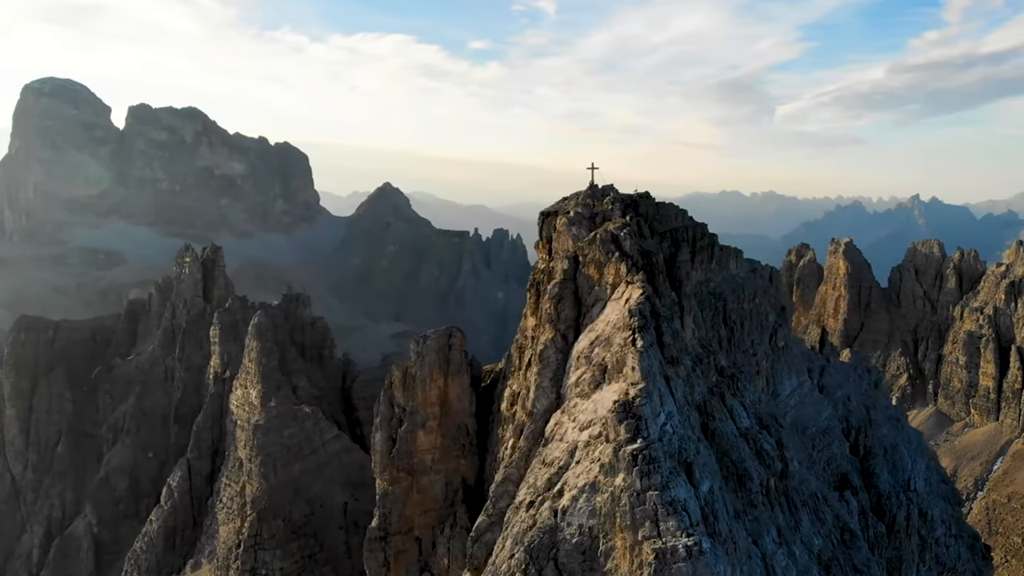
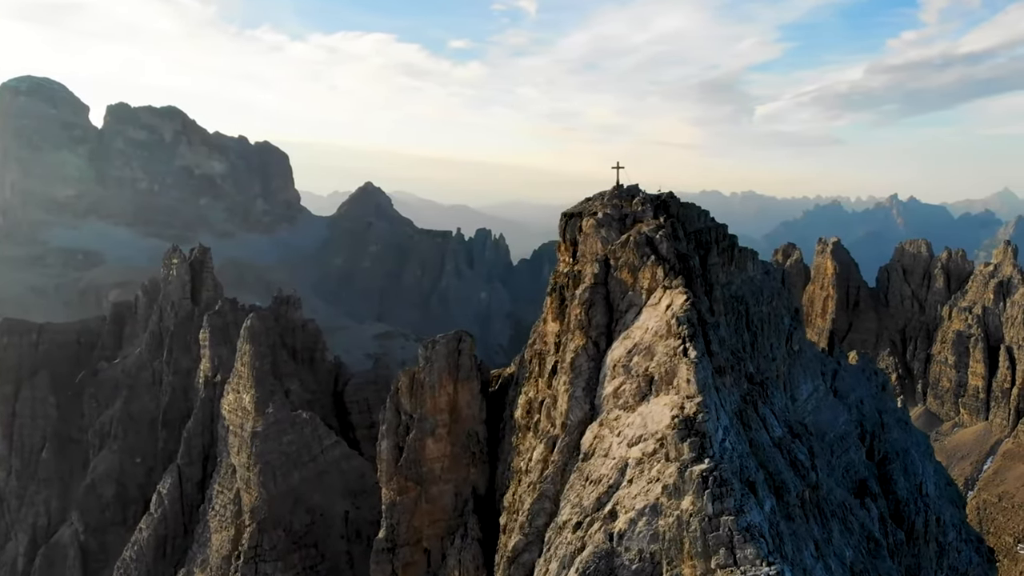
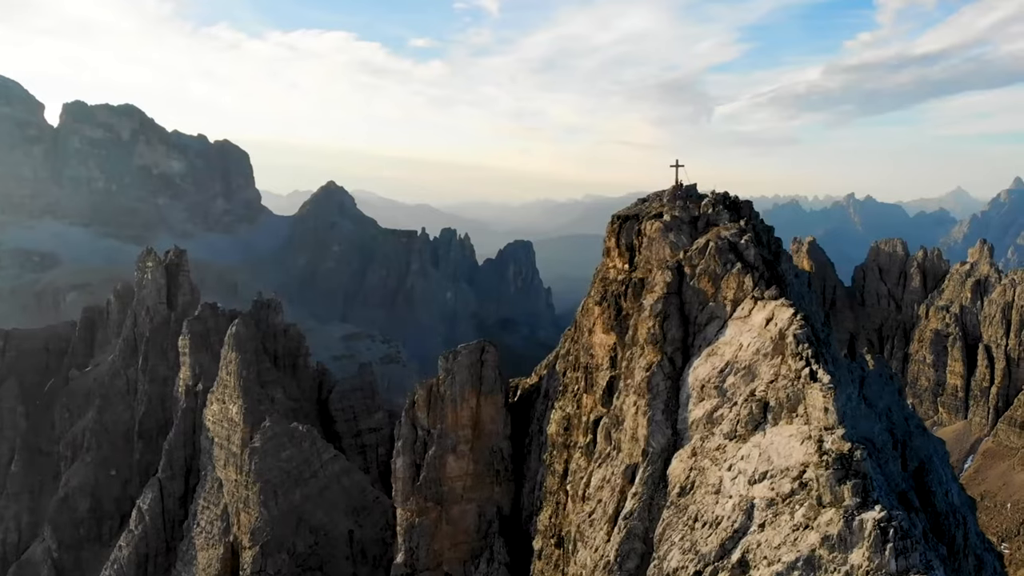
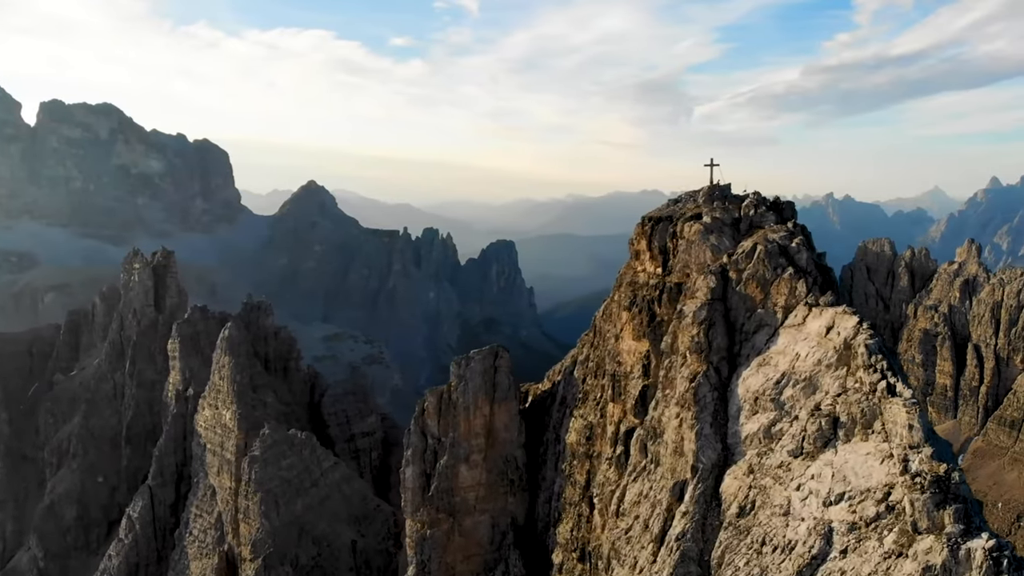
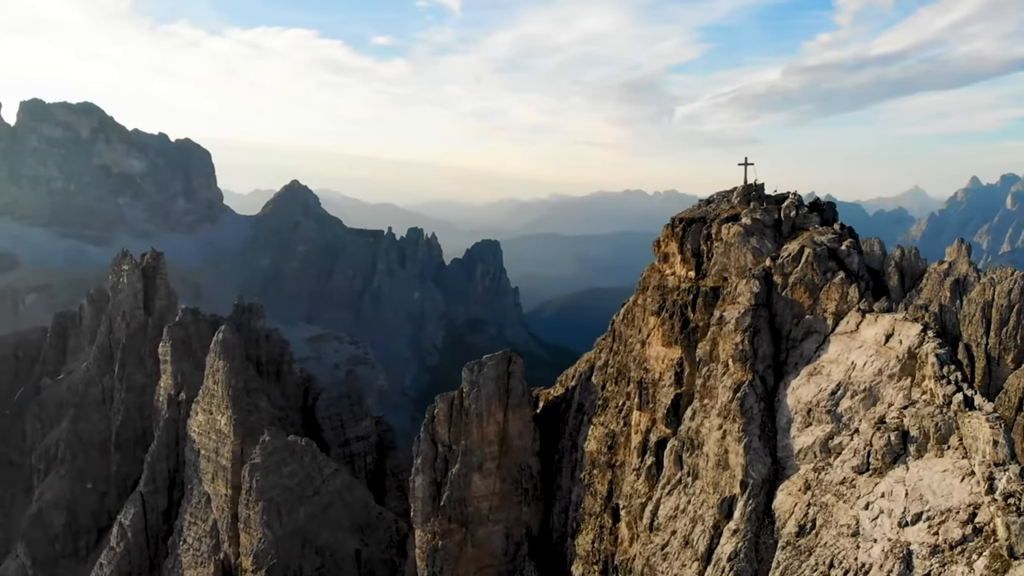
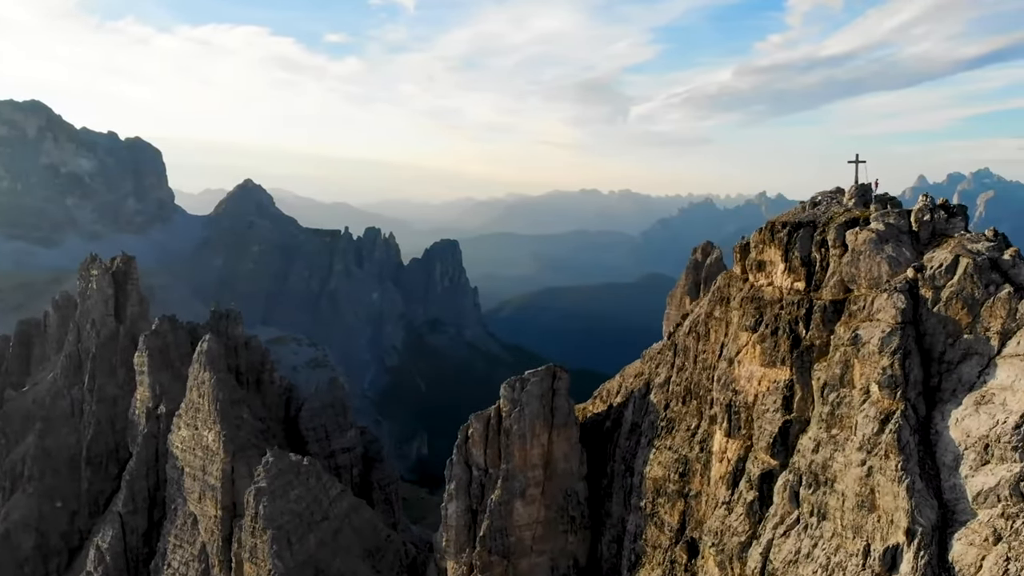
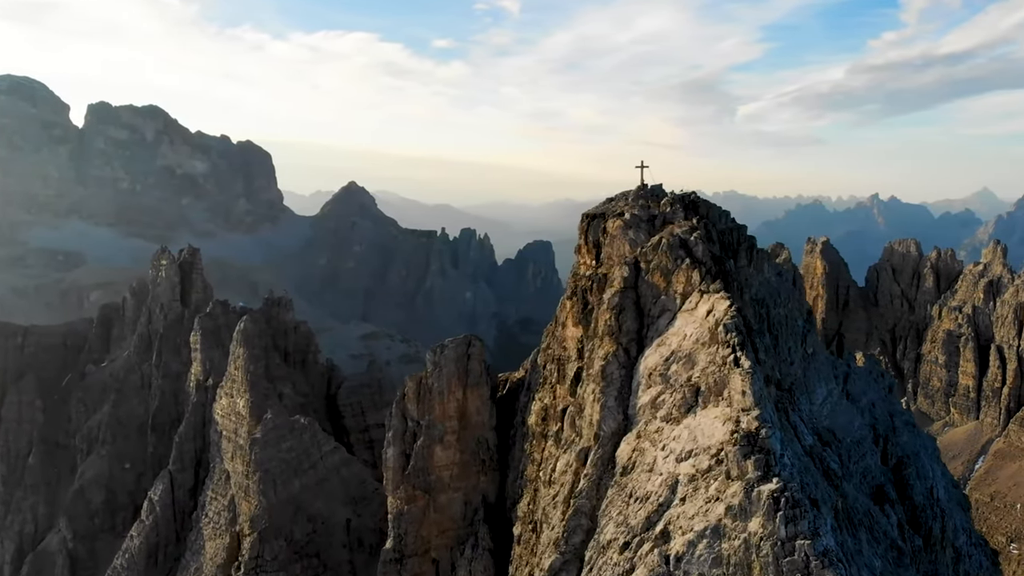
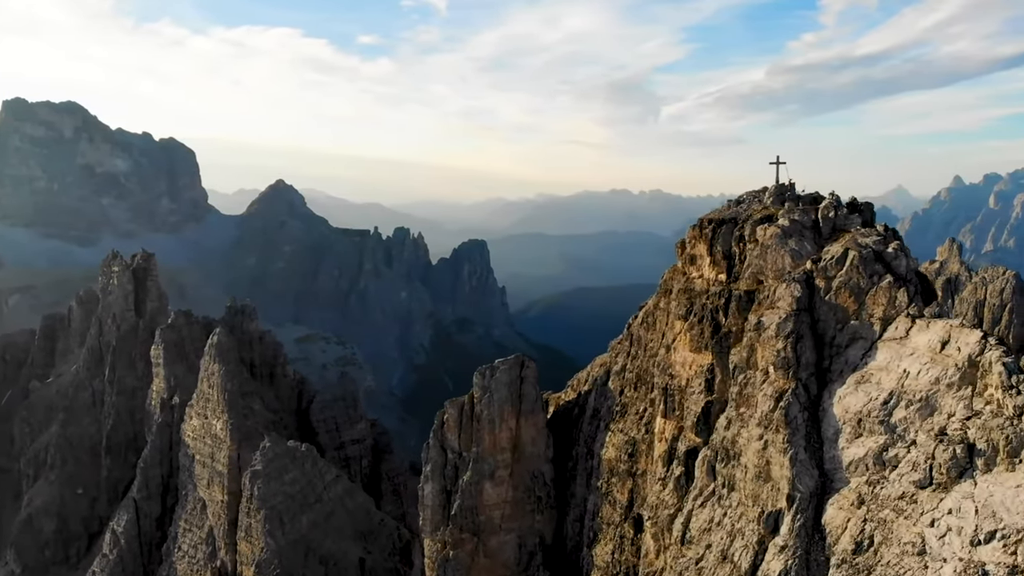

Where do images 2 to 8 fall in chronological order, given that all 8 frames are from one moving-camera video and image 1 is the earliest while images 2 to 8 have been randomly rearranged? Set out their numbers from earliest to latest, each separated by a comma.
2, 7, 3, 4, 5, 8, 6
